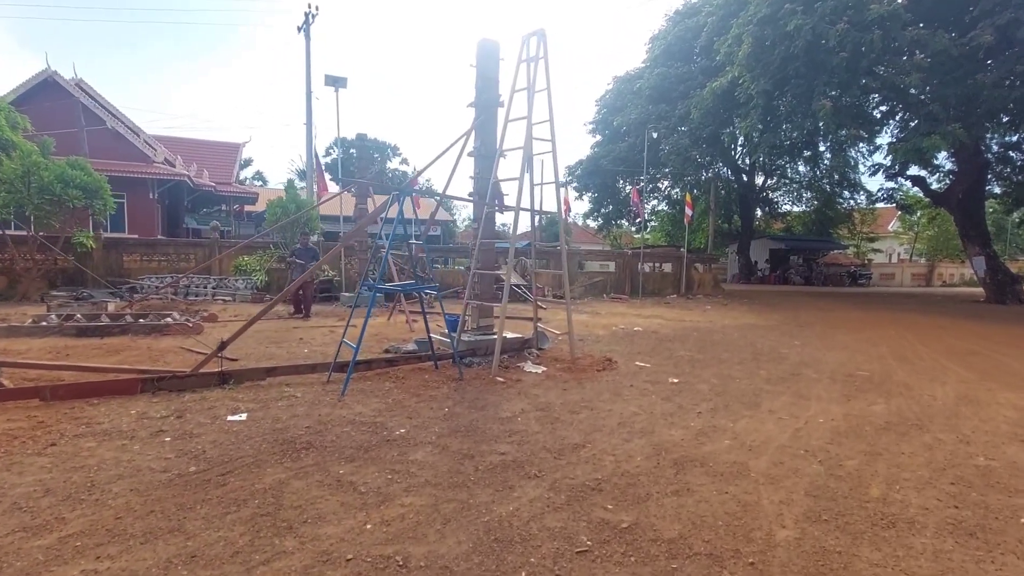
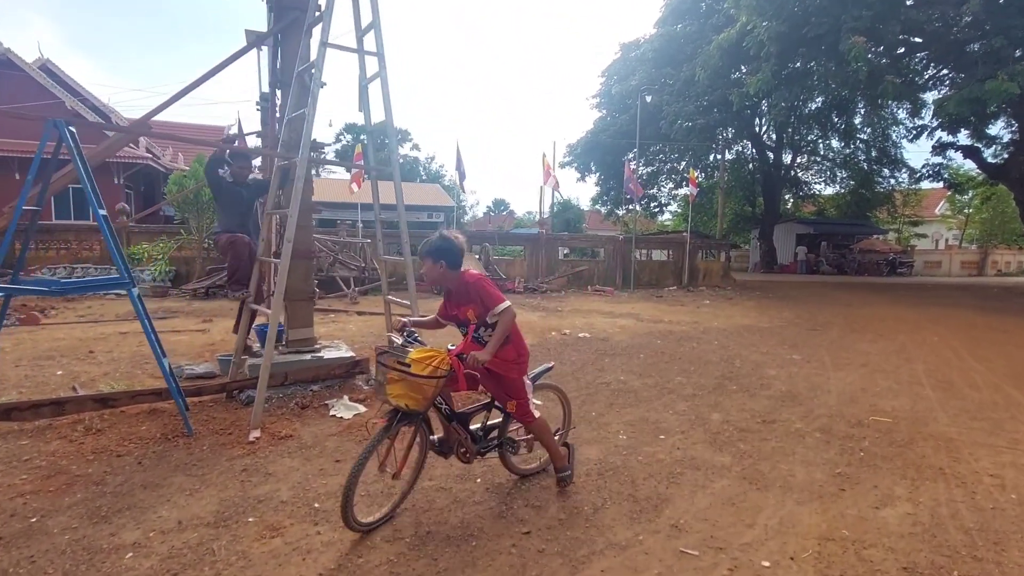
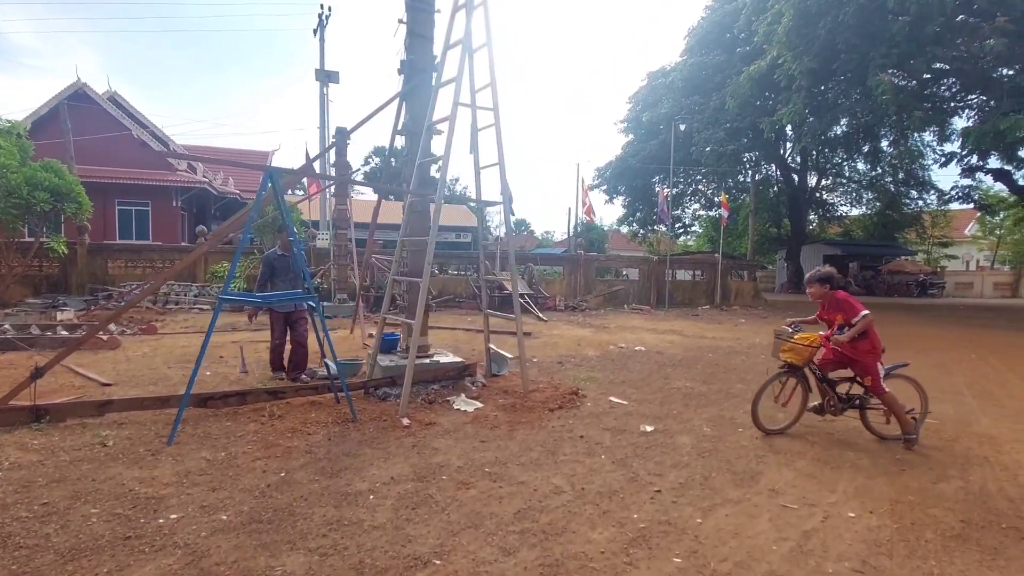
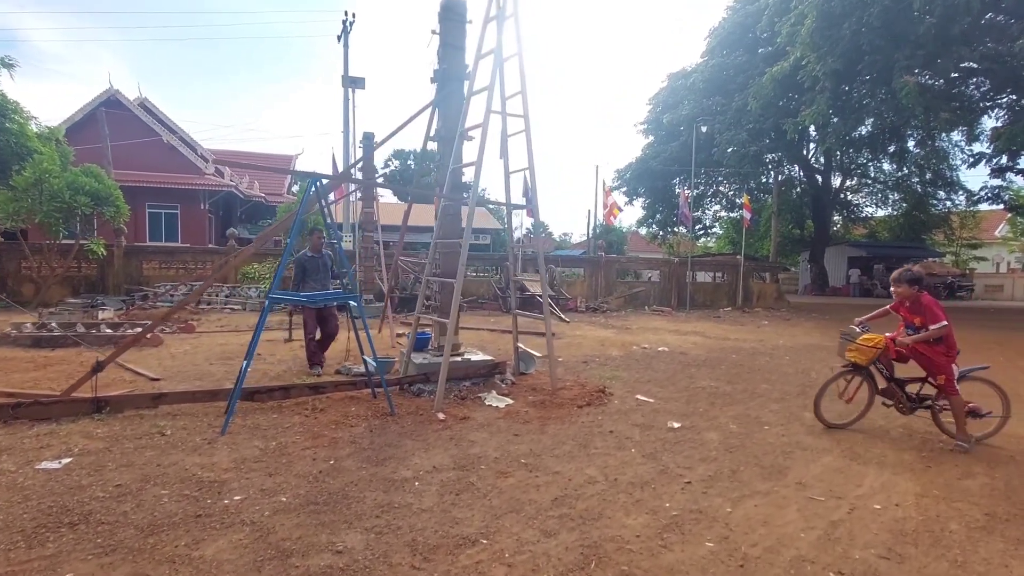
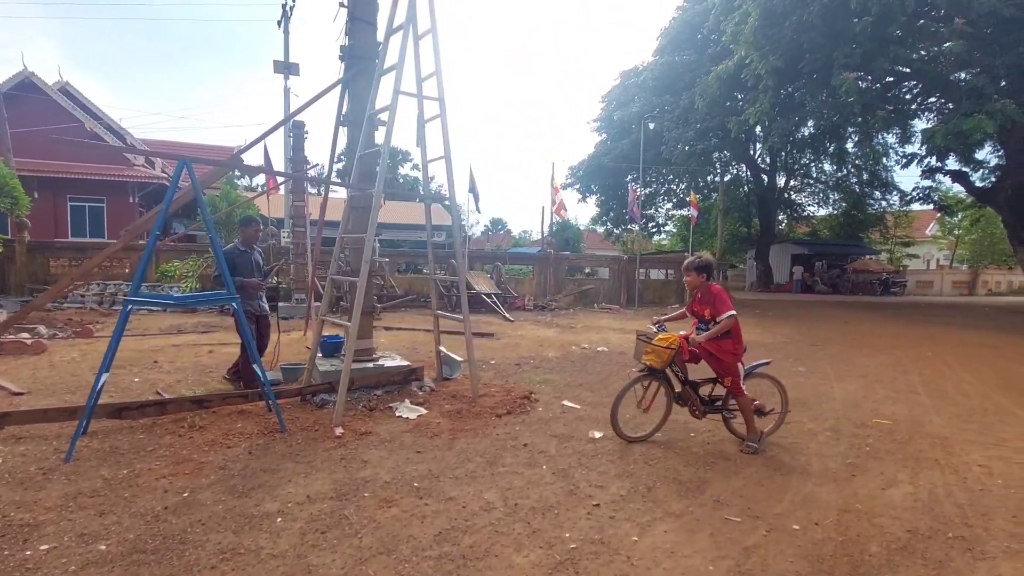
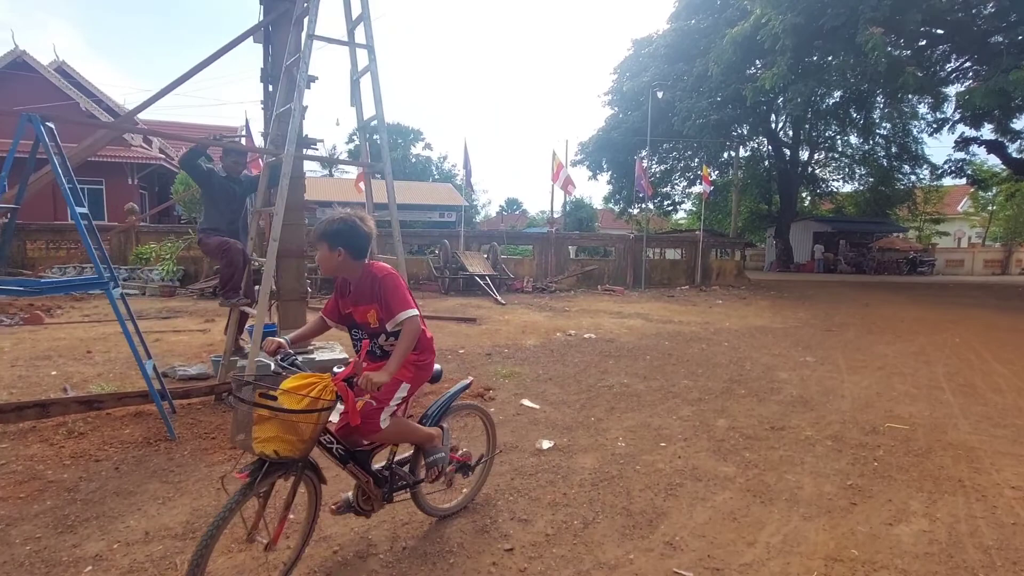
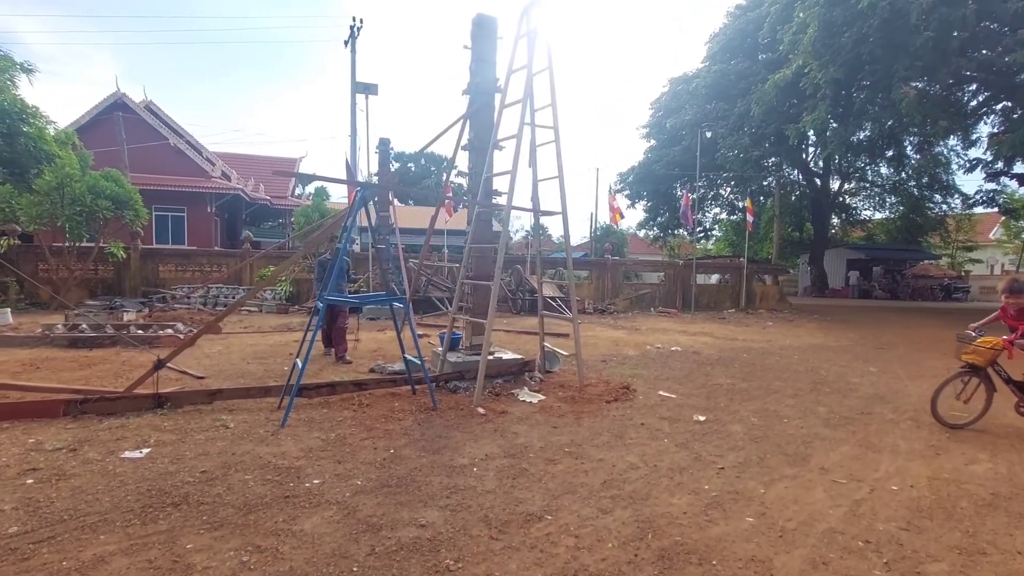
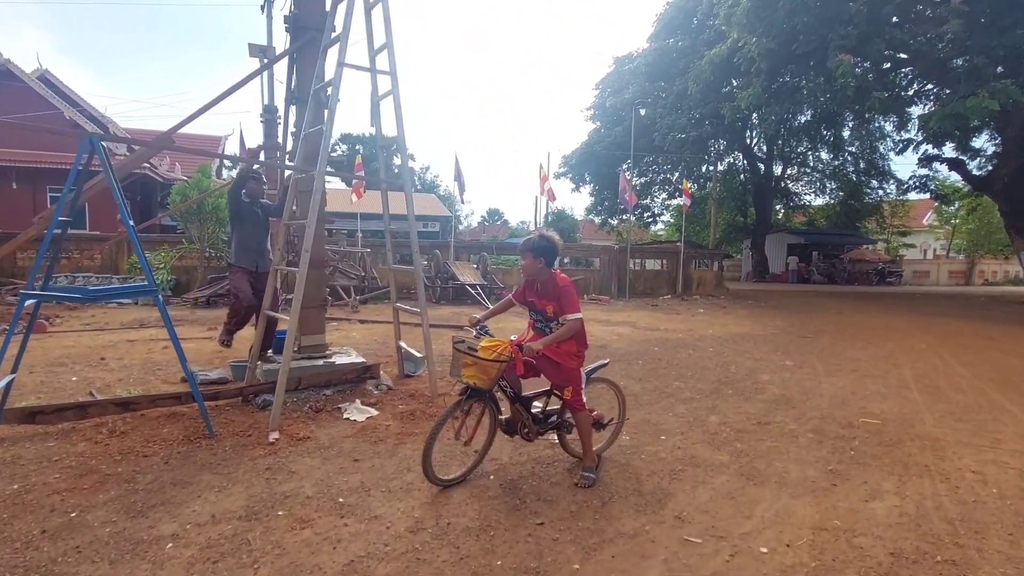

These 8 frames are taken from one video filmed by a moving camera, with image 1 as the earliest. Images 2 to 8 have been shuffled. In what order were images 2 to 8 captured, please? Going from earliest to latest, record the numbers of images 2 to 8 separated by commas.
7, 4, 3, 5, 8, 2, 6
